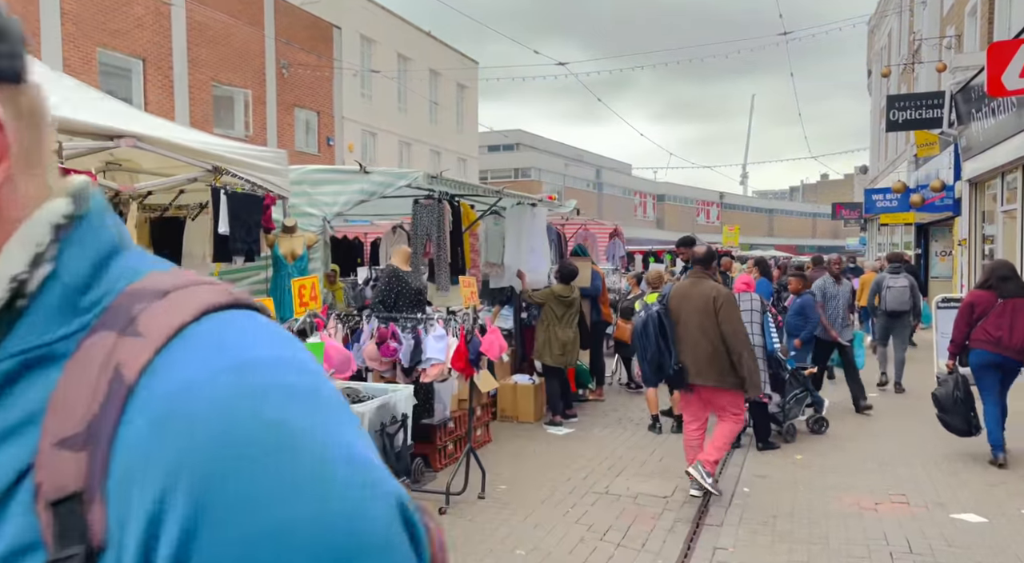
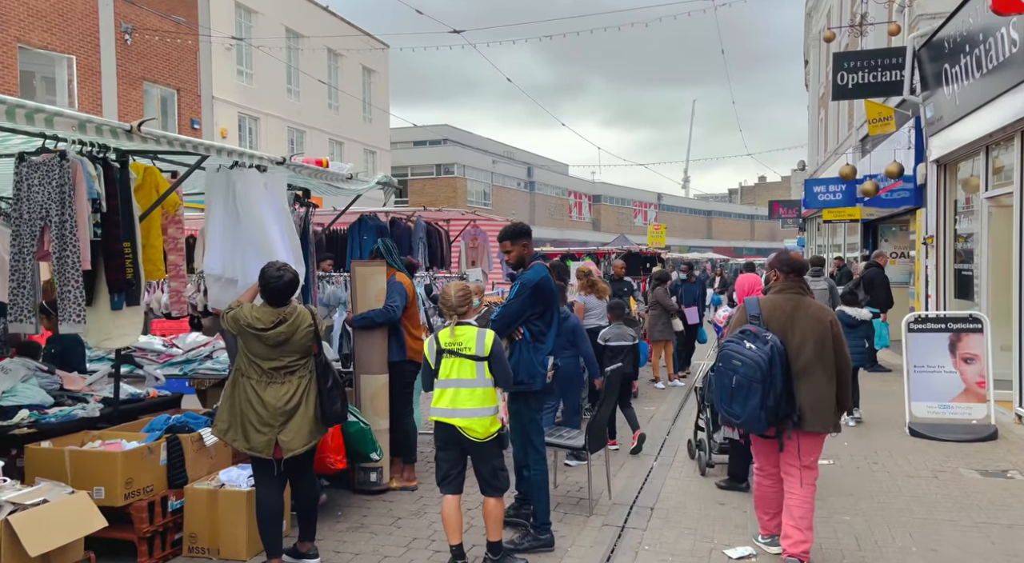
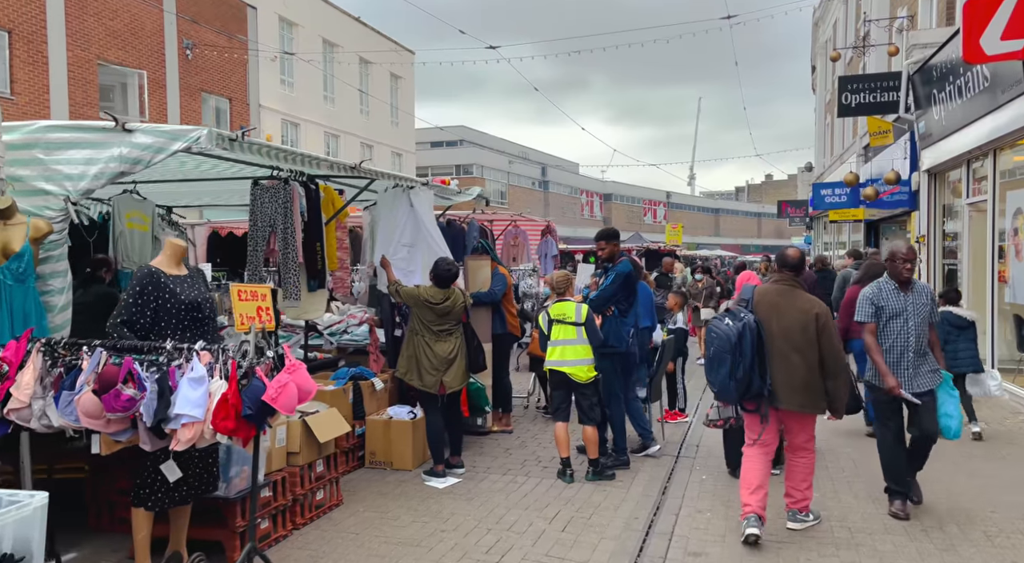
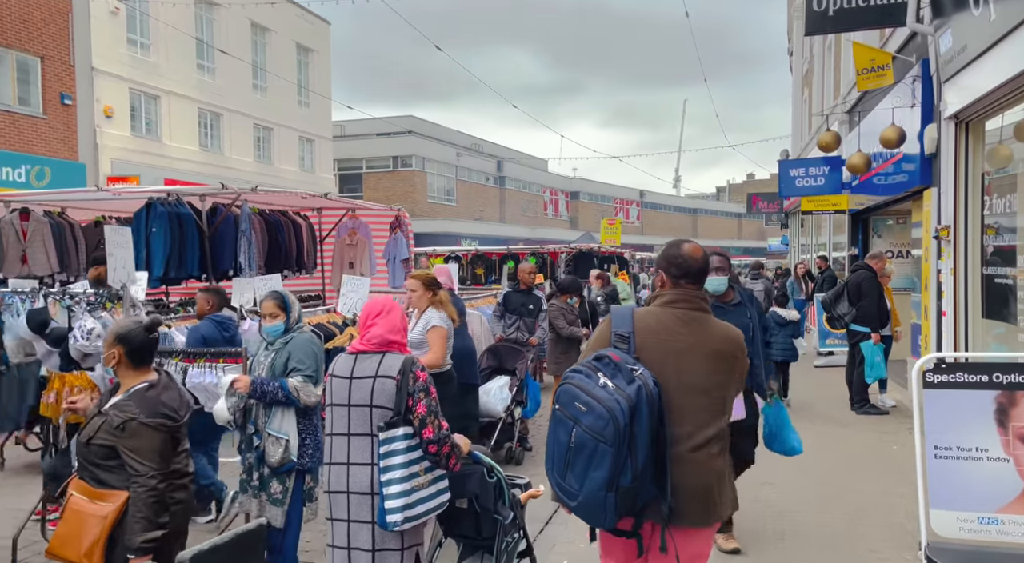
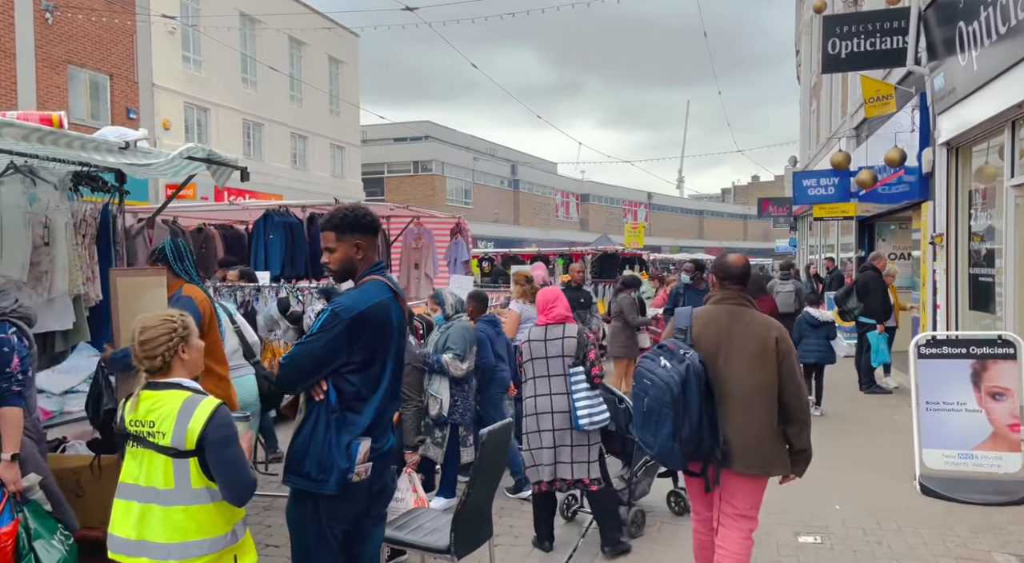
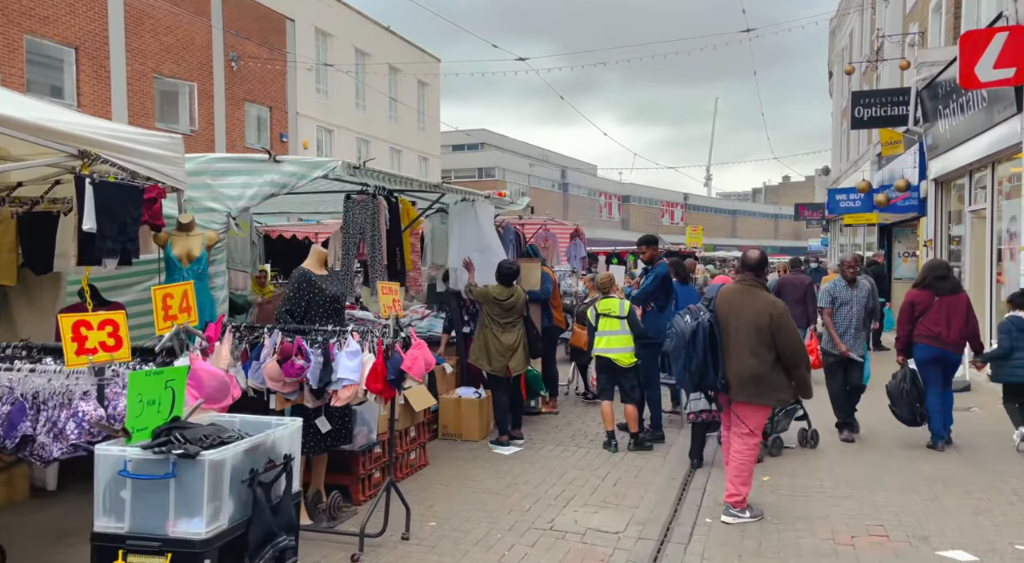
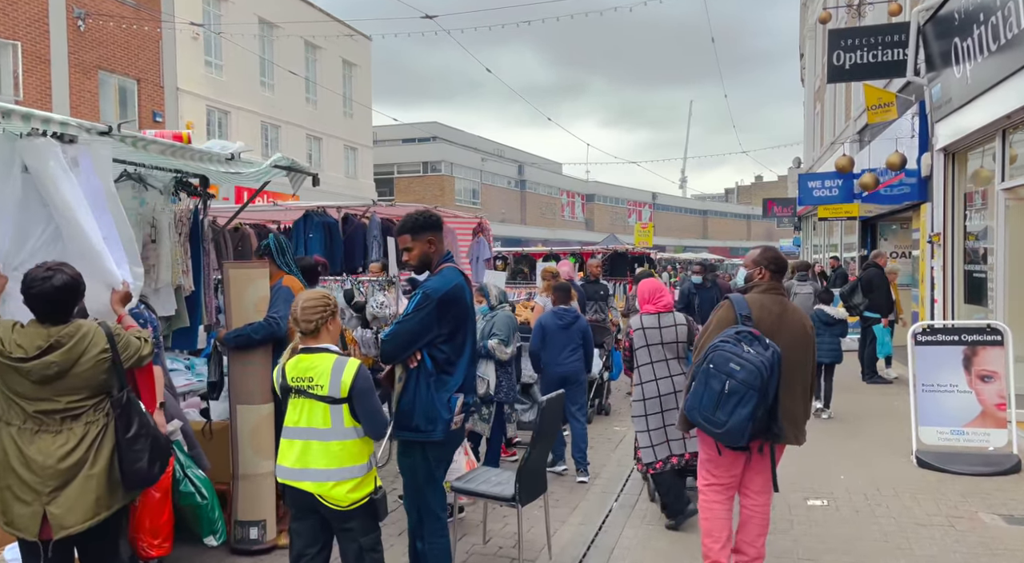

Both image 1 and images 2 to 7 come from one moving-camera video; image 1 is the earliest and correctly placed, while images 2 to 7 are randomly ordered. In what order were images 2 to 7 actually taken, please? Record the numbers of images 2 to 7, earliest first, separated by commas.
6, 3, 2, 7, 5, 4
